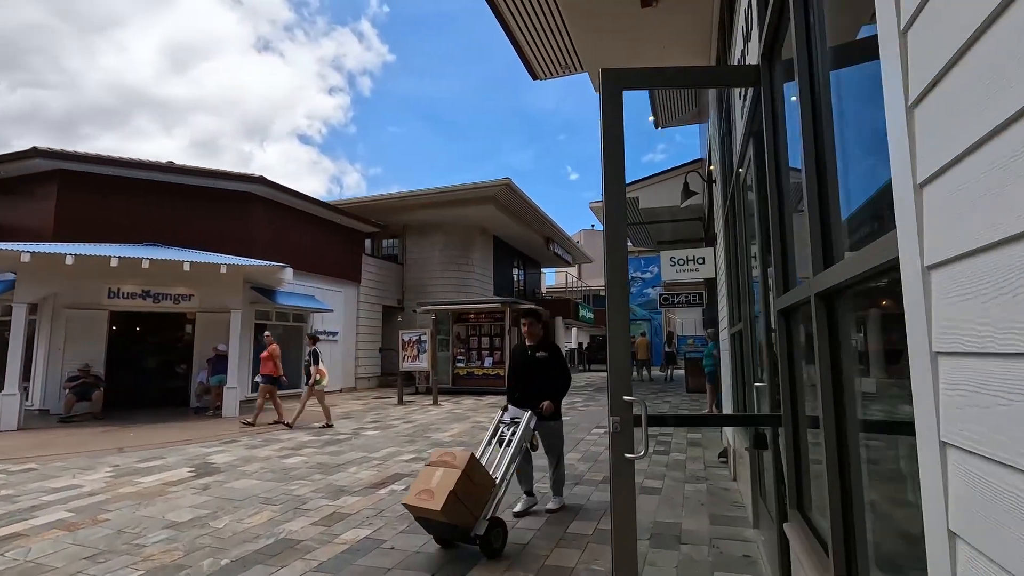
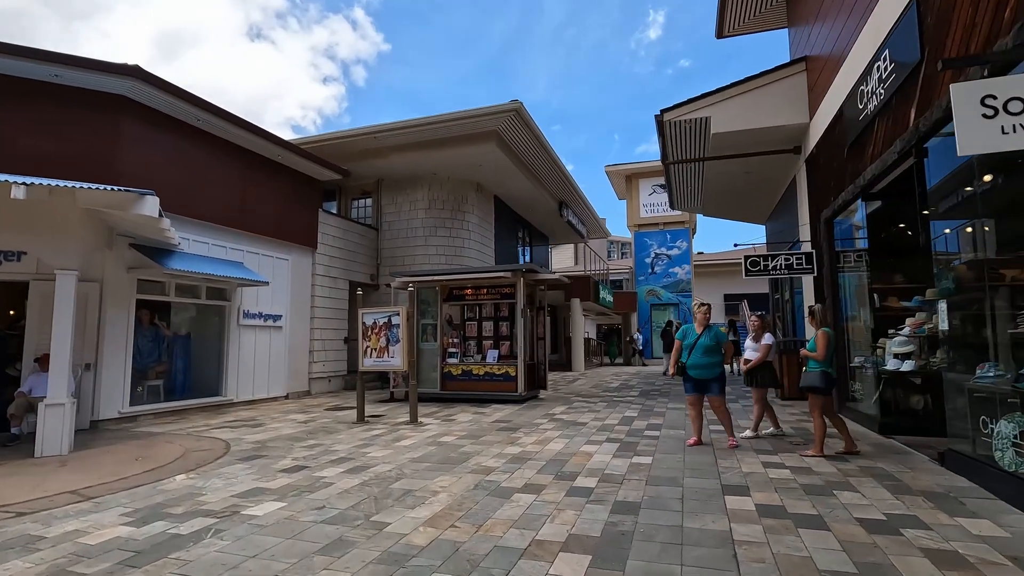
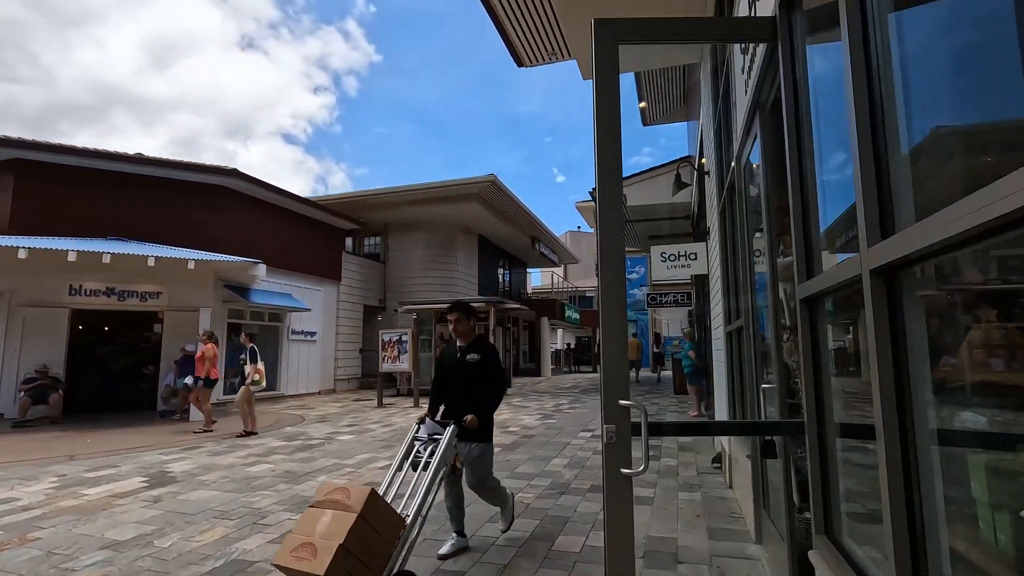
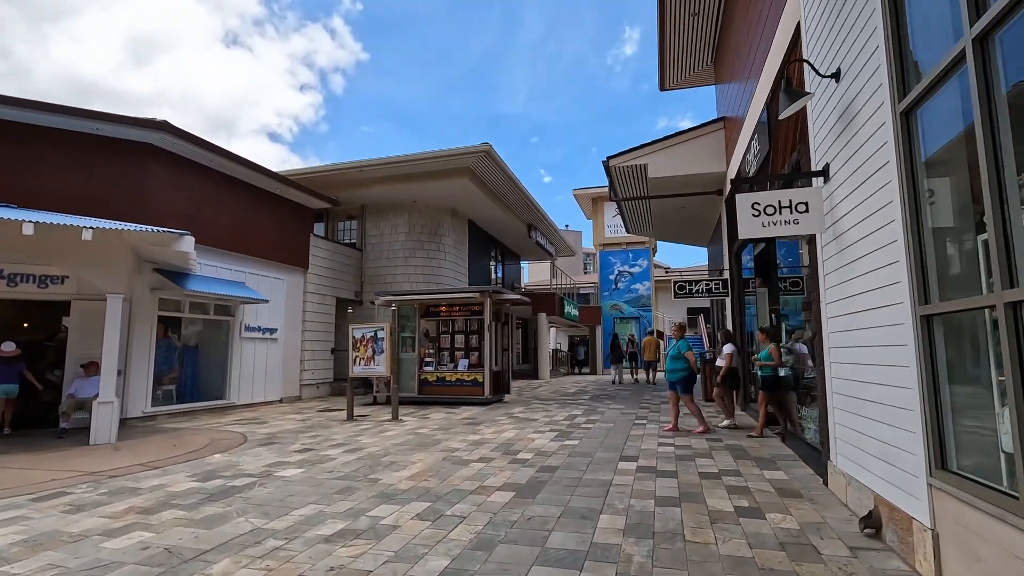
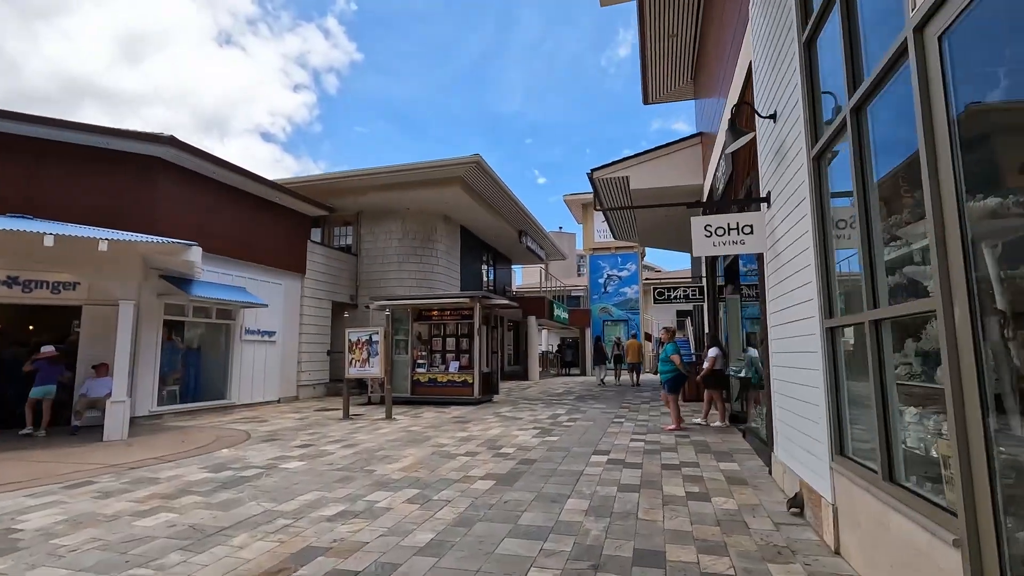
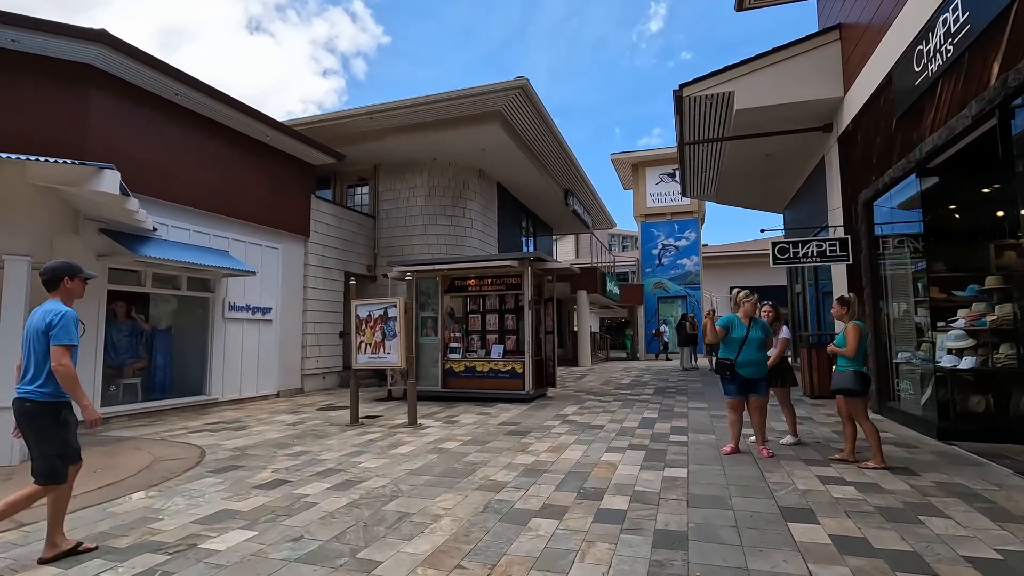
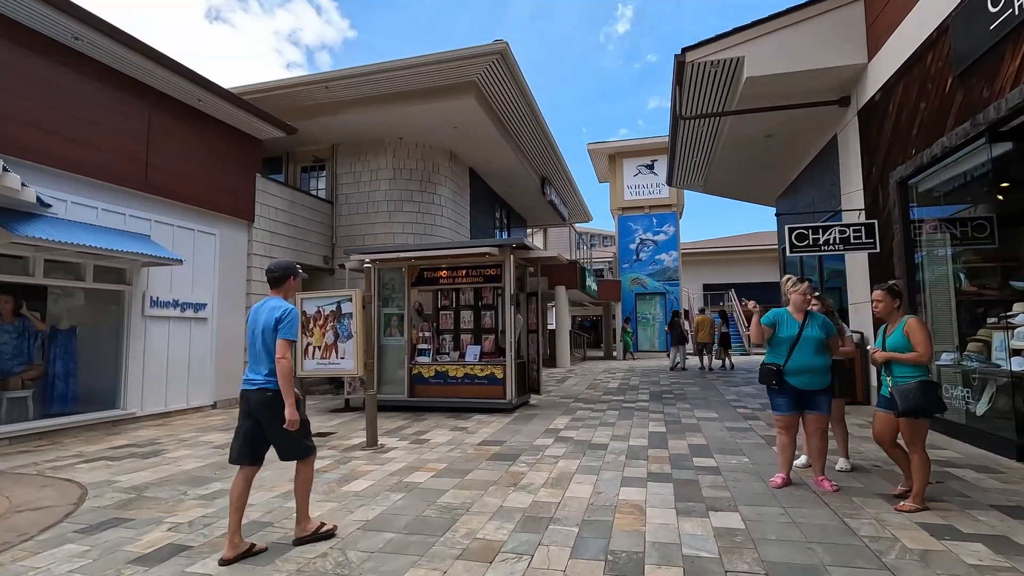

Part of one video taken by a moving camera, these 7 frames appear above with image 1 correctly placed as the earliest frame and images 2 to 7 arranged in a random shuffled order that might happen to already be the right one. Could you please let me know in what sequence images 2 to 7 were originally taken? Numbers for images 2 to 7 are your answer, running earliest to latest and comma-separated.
3, 5, 4, 2, 6, 7
